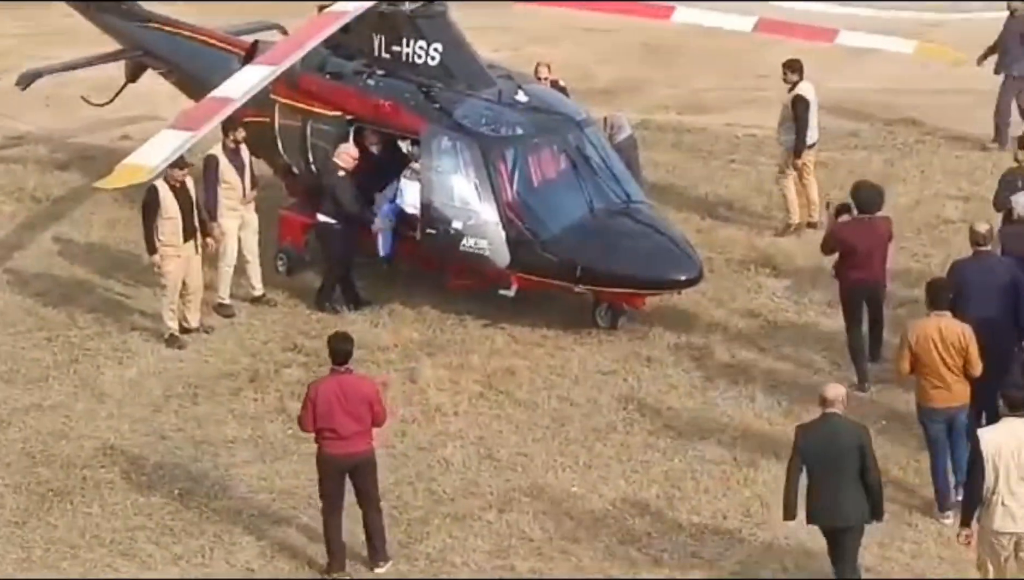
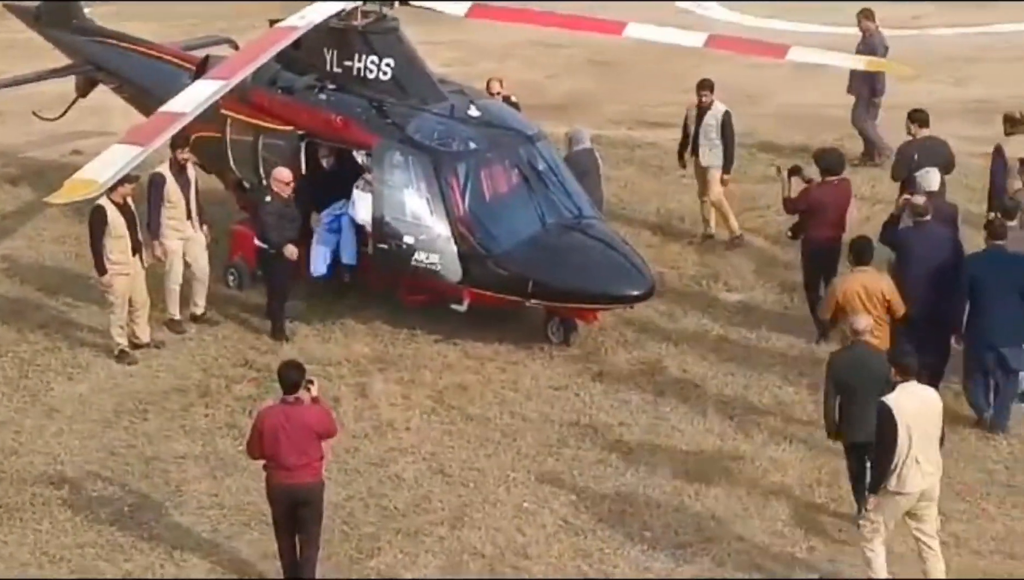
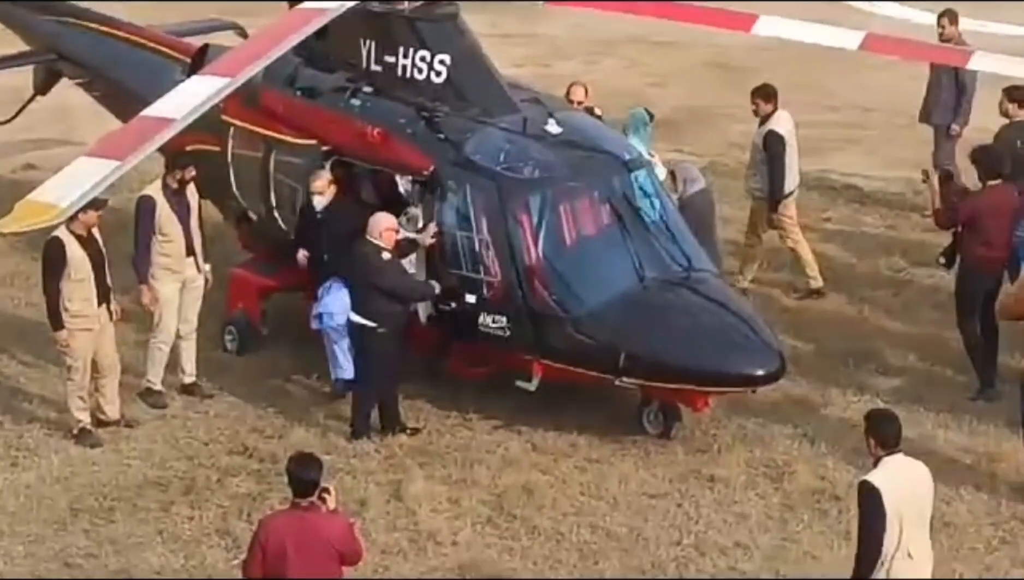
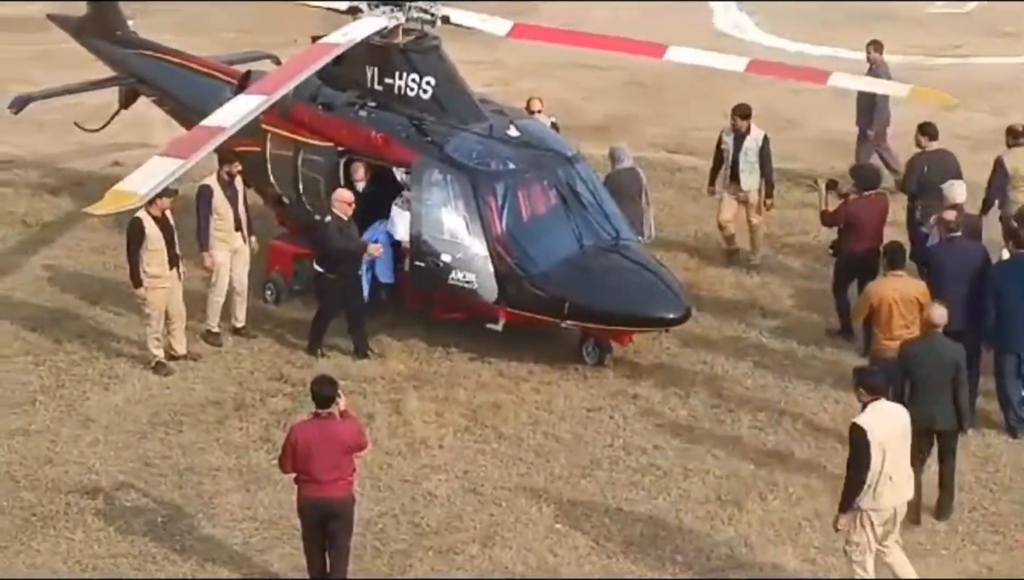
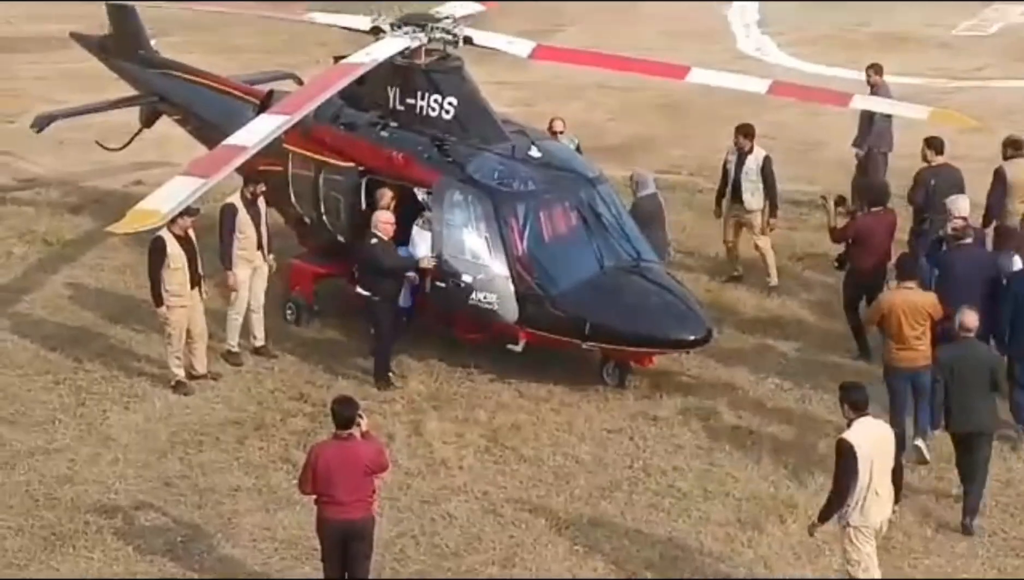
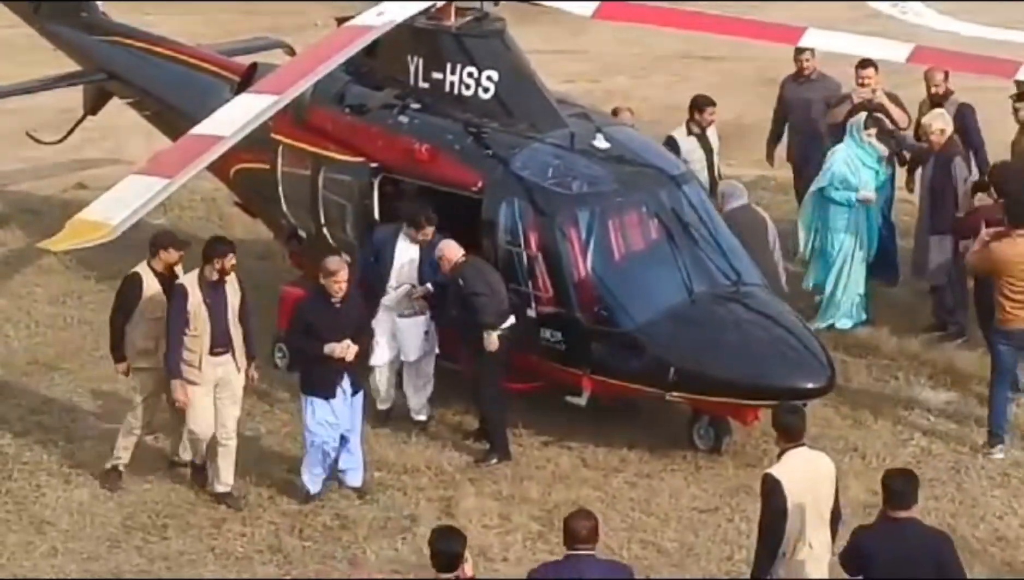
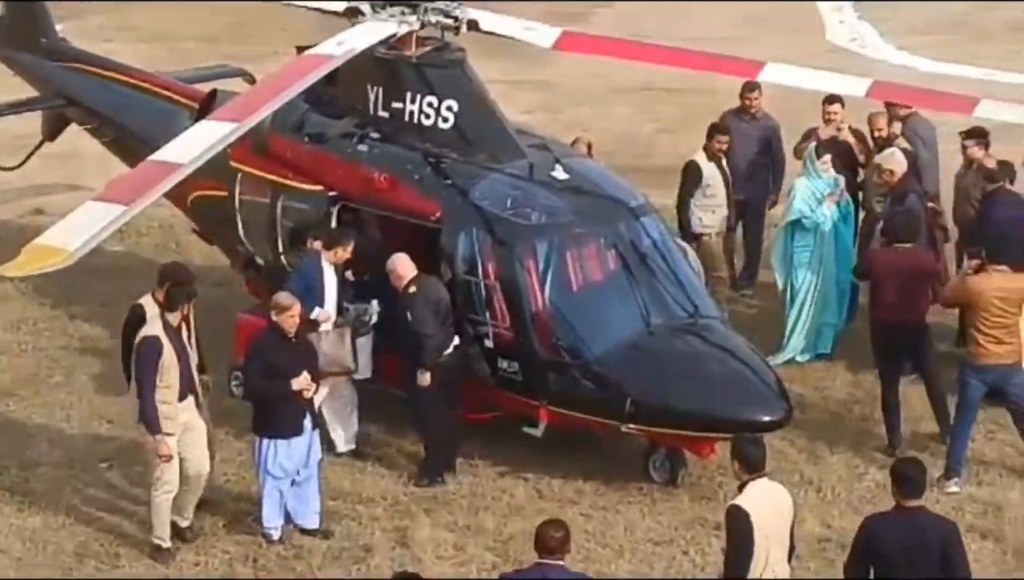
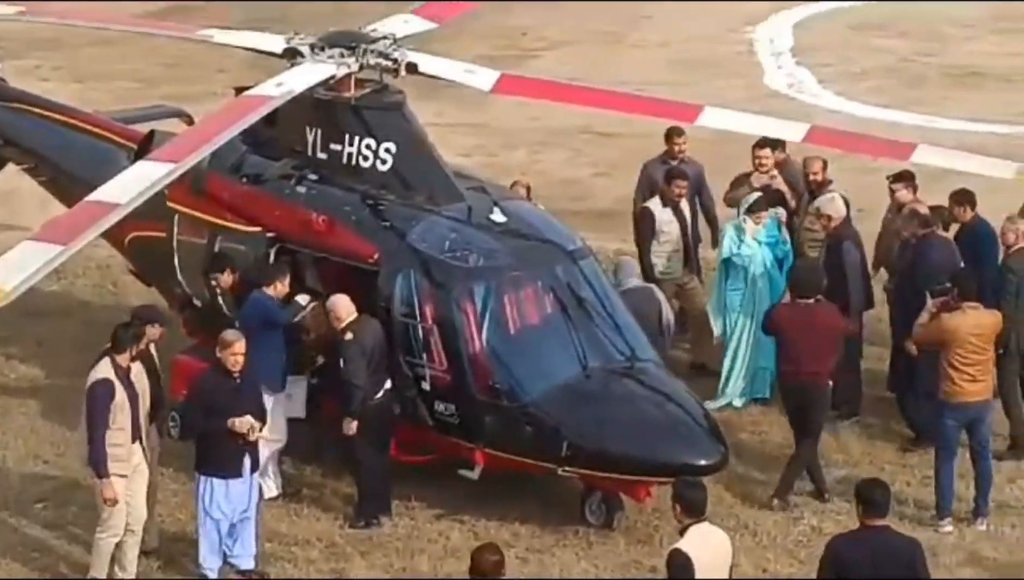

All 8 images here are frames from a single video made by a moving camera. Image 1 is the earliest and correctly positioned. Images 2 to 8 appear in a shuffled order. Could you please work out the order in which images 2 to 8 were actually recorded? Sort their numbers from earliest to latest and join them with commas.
2, 4, 5, 3, 6, 7, 8
